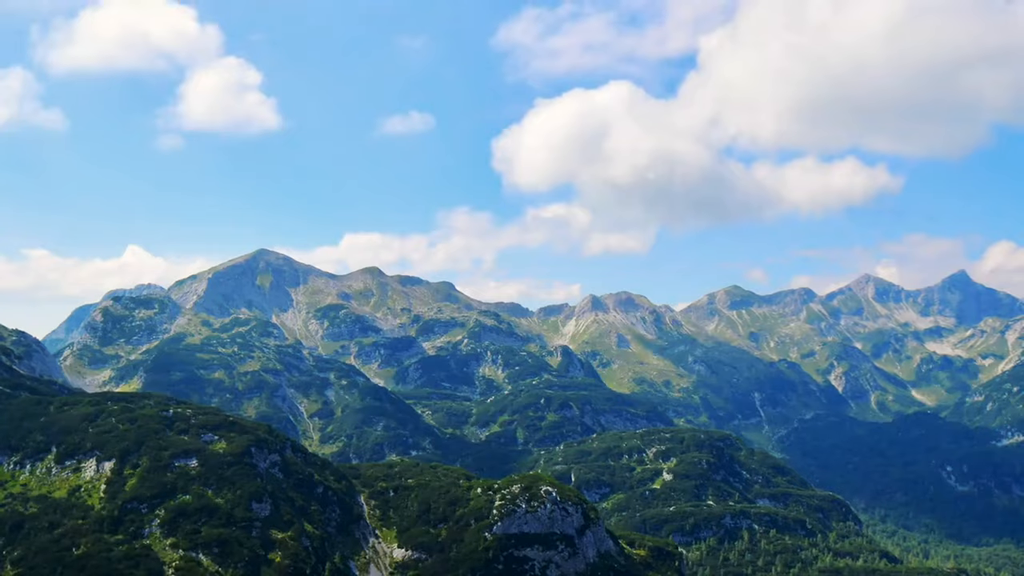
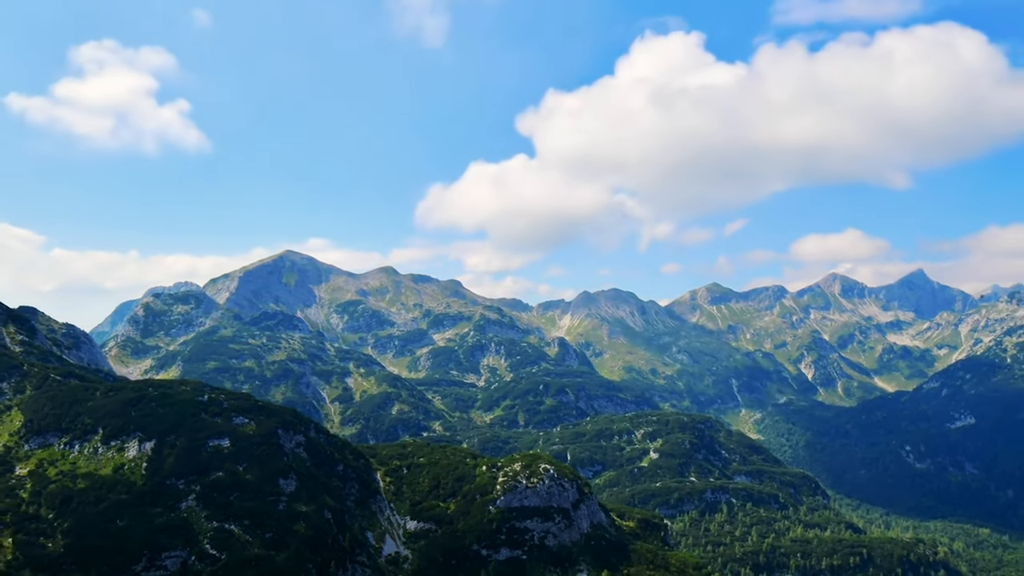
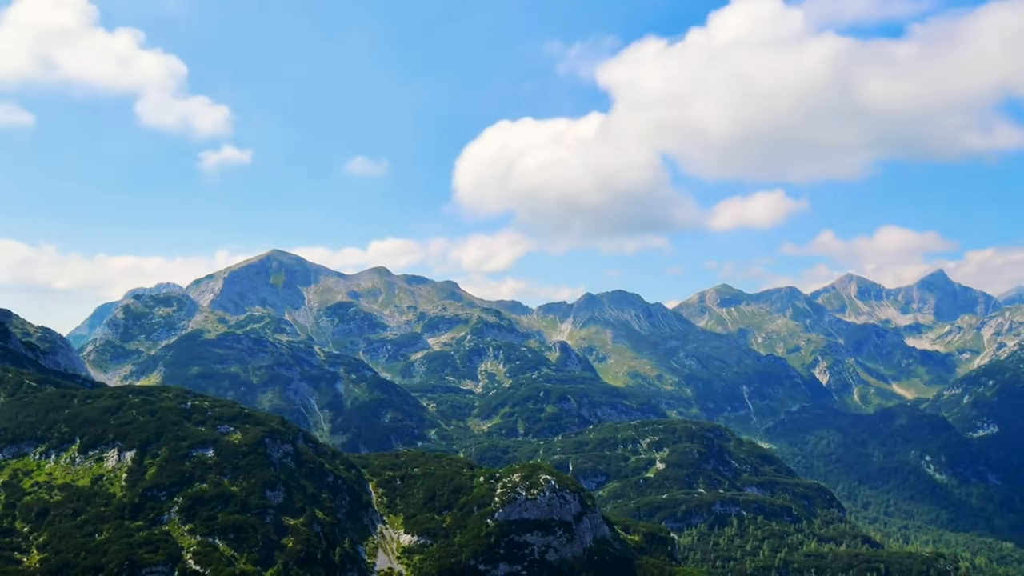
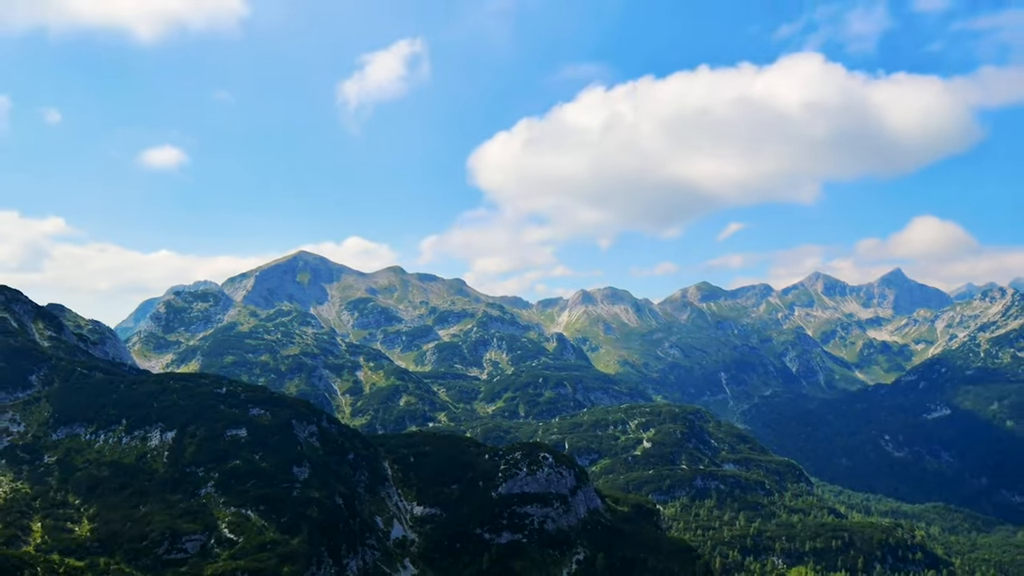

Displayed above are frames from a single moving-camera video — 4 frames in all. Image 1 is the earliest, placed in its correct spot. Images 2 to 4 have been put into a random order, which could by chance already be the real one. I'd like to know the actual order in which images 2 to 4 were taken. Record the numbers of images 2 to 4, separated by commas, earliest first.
3, 2, 4
